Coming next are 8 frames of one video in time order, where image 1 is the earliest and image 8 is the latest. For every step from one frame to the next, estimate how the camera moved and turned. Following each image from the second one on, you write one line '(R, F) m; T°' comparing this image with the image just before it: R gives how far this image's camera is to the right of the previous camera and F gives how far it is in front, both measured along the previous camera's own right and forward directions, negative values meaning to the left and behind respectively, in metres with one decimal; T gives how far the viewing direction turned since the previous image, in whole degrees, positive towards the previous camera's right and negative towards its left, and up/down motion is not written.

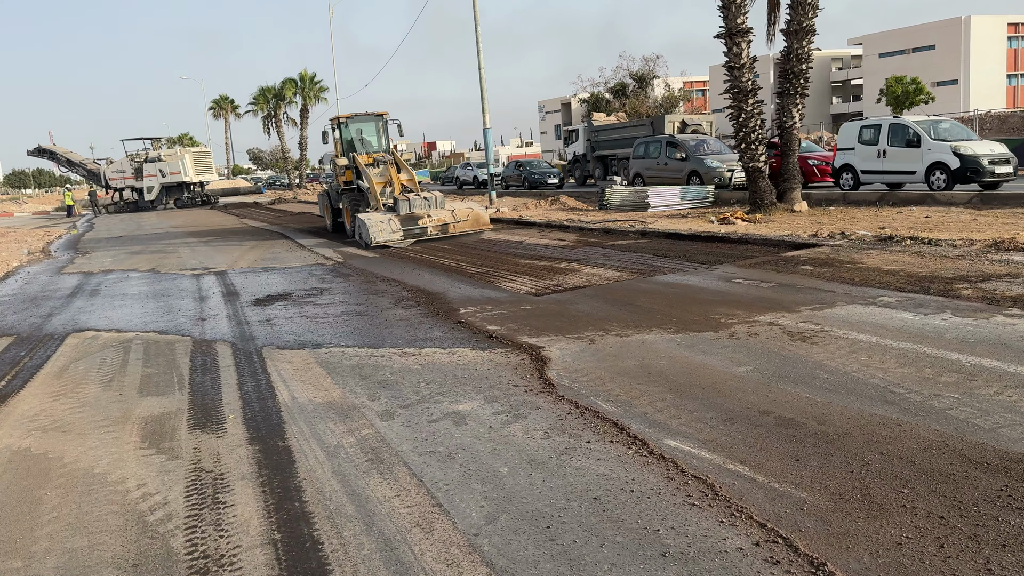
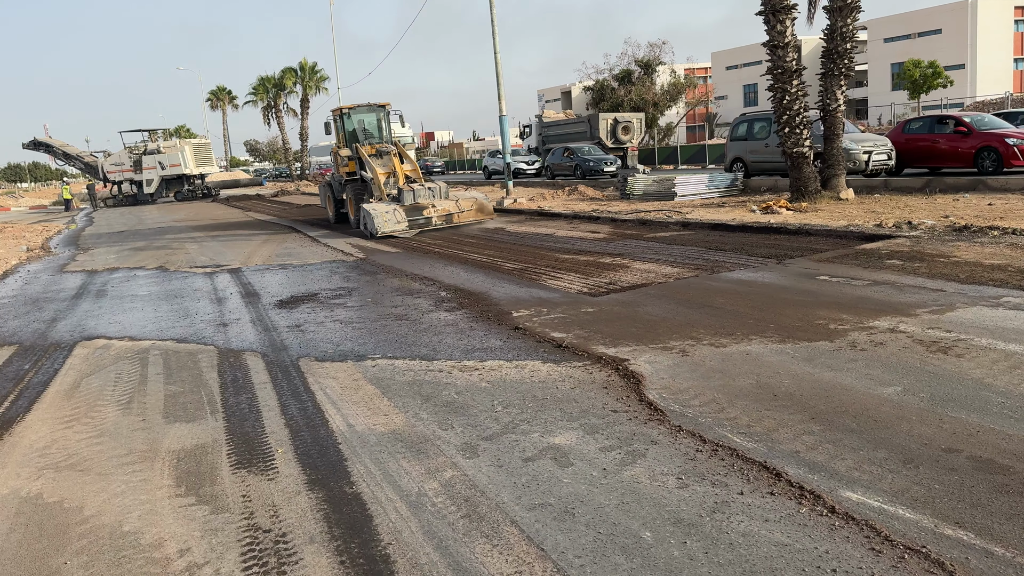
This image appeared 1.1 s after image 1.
(-0.6, +0.9) m; 0°
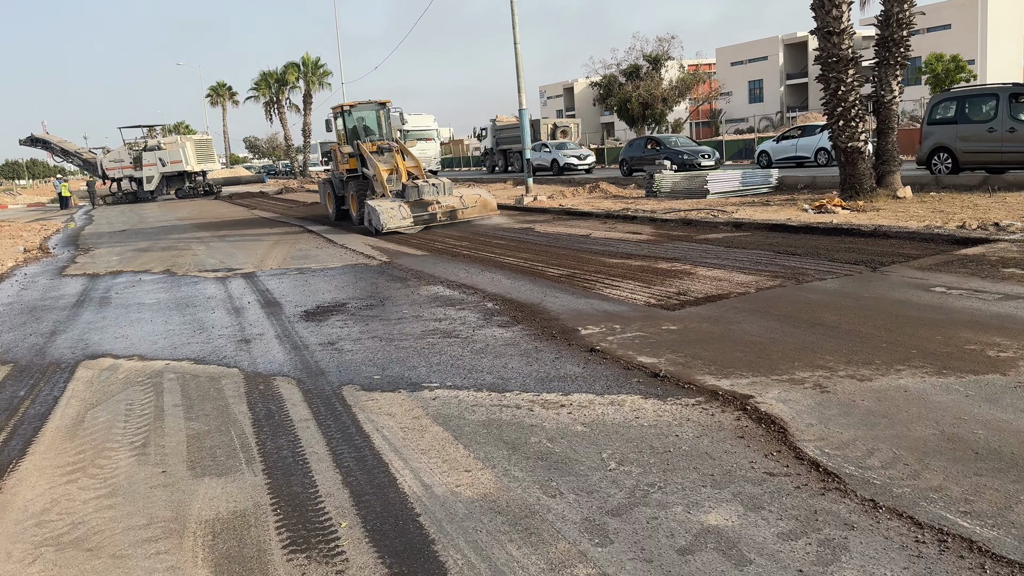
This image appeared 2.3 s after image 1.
(-0.6, +1.0) m; 0°
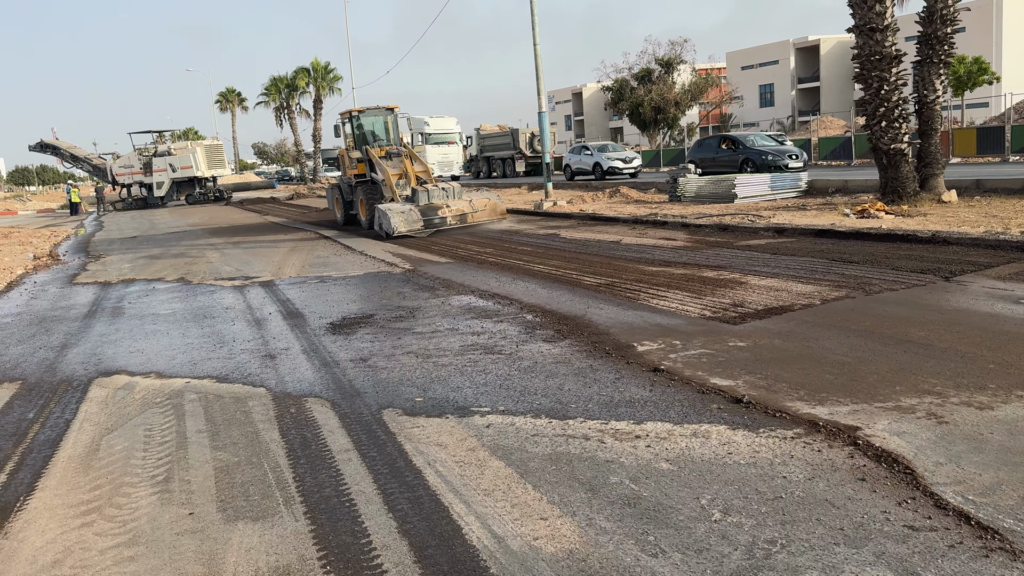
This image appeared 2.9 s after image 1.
(-0.3, +0.5) m; -1°
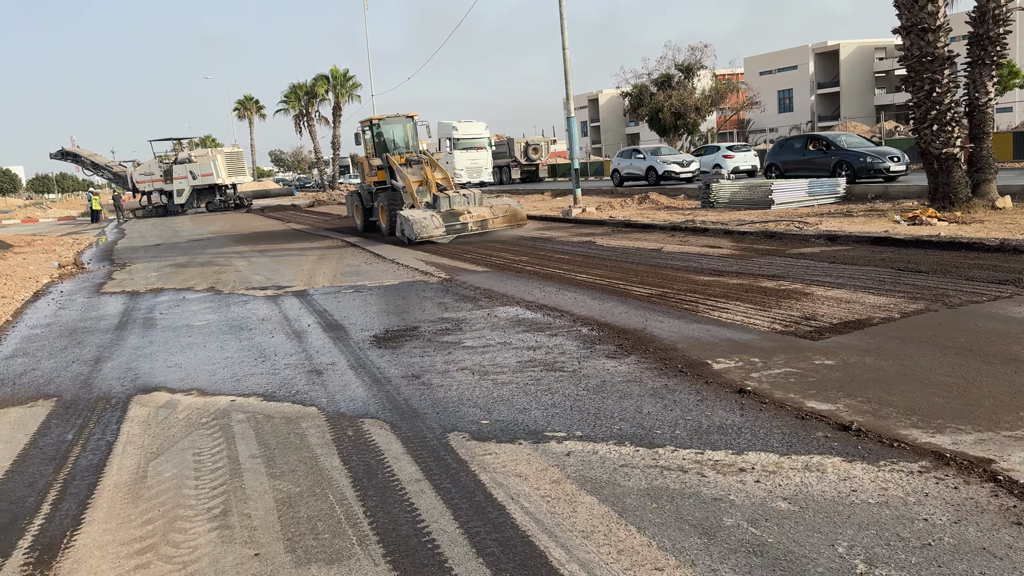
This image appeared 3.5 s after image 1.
(-0.4, +0.4) m; -1°
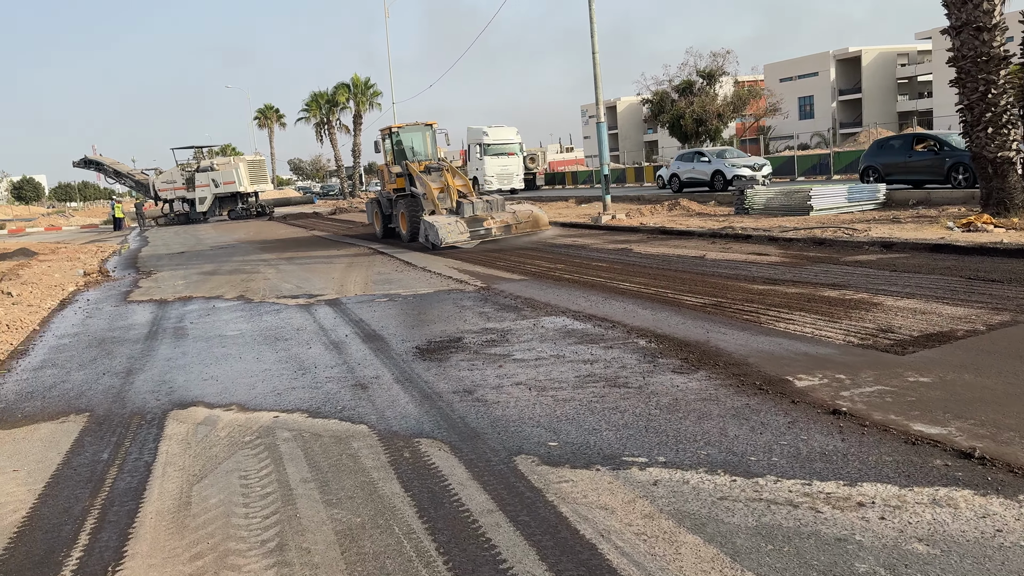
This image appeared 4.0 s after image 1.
(-0.3, +0.4) m; -1°
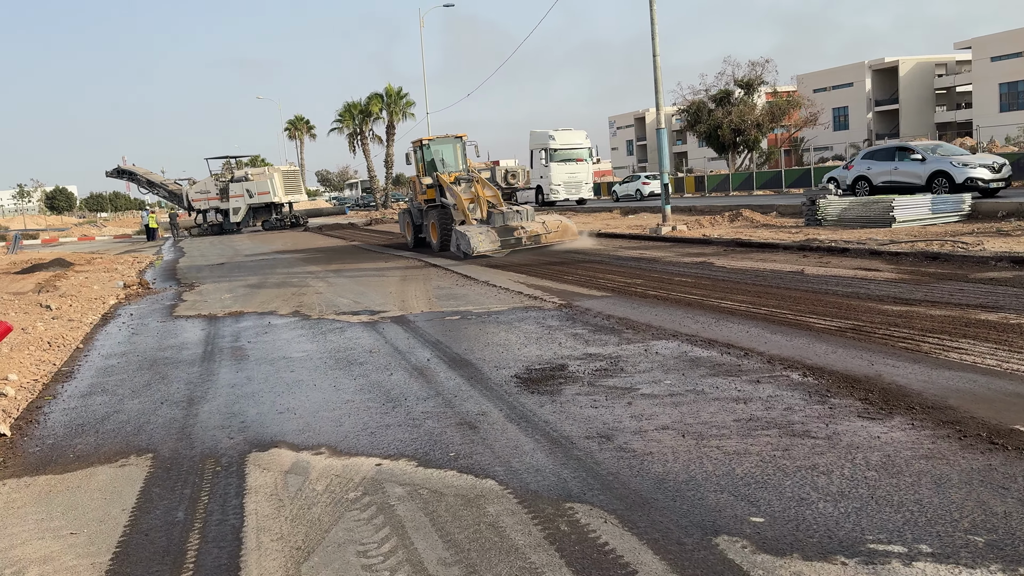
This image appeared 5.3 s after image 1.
(-0.7, +1.0) m; -2°
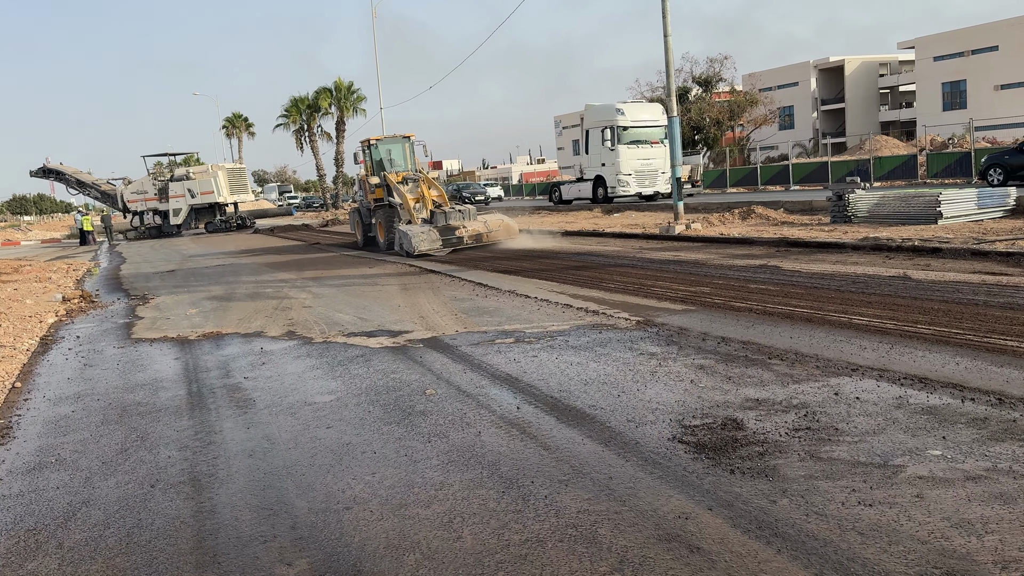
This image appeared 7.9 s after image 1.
(-1.2, +2.1) m; +4°
